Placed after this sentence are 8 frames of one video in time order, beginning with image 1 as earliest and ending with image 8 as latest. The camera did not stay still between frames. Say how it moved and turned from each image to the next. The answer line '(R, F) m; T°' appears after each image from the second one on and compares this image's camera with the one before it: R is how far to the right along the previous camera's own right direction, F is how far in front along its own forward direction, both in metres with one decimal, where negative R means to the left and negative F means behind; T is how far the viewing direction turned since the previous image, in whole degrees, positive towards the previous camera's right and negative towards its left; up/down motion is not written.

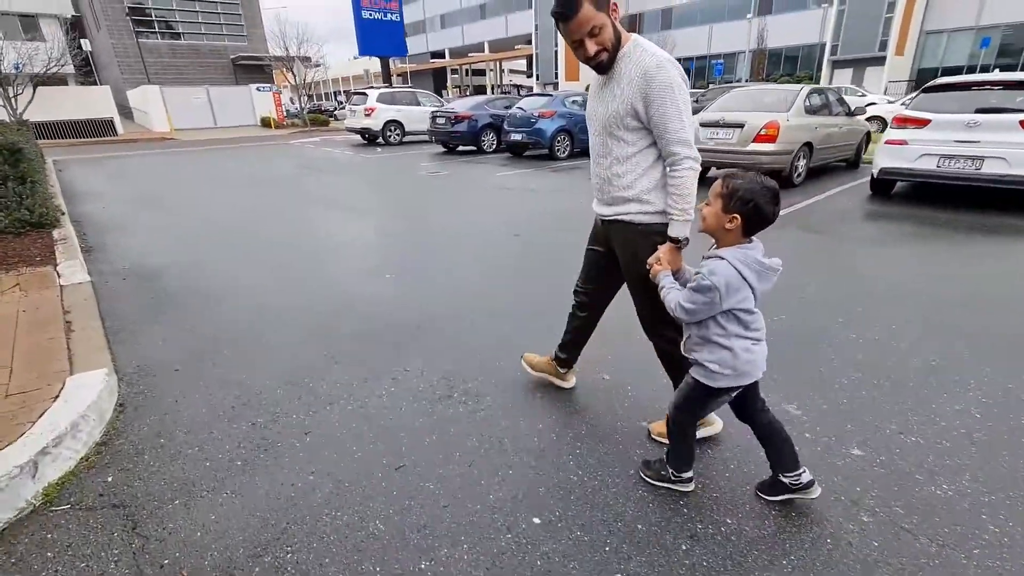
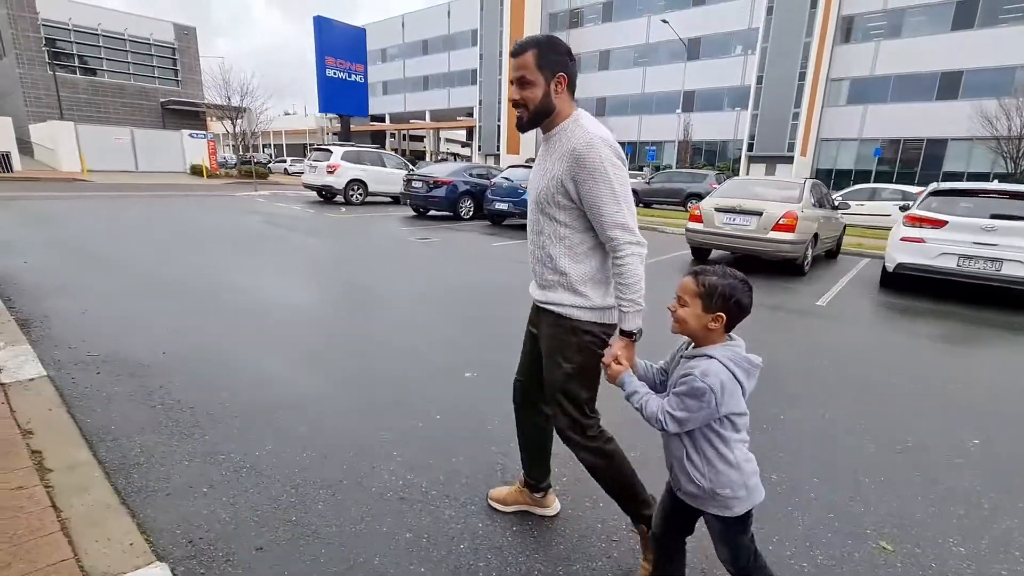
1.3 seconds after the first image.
(-1.4, +0.8) m; +9°
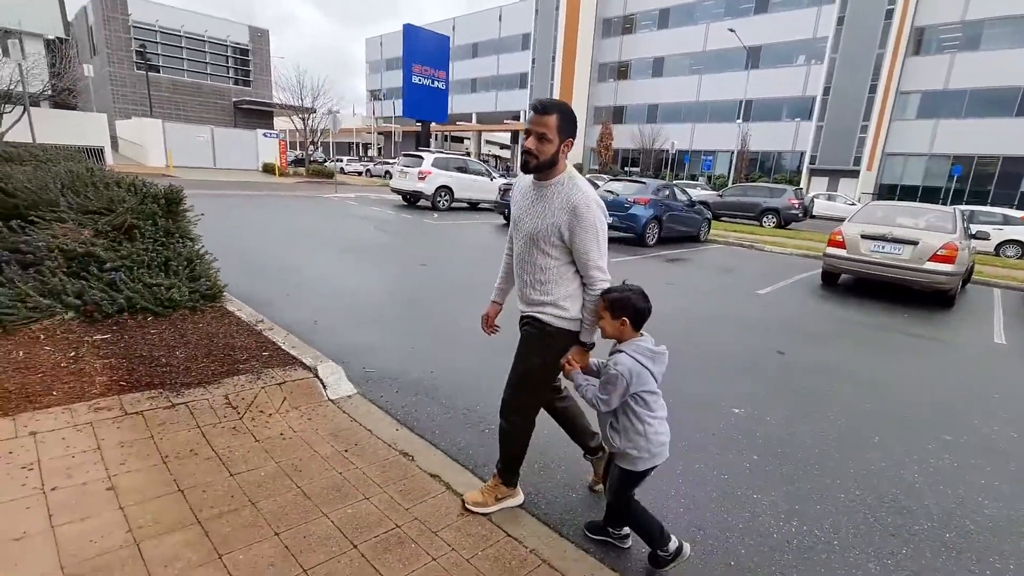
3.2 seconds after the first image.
(-1.9, -0.2) m; -3°
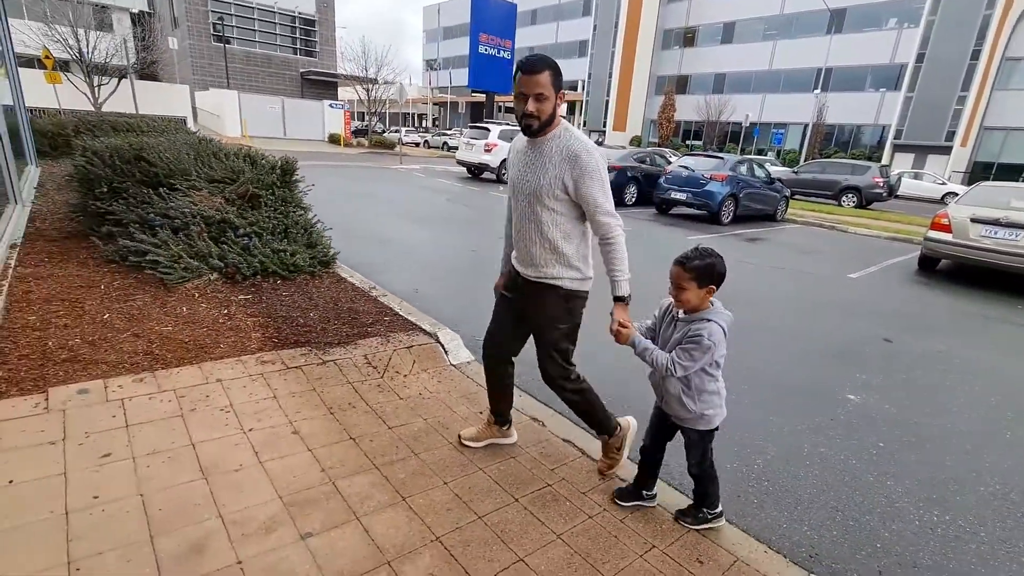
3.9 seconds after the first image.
(-0.5, -0.1) m; -5°
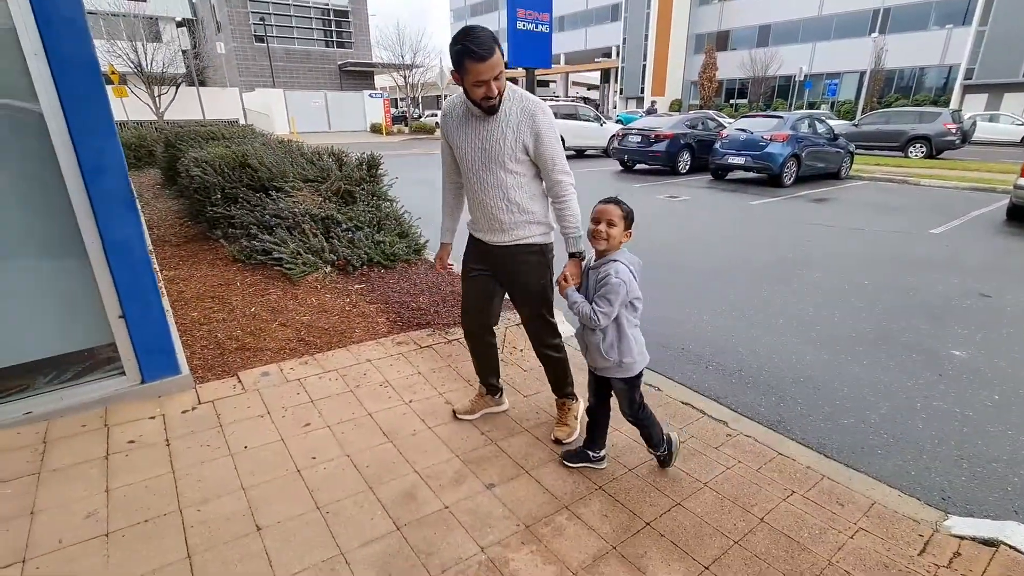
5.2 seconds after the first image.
(-0.5, -0.2) m; -5°
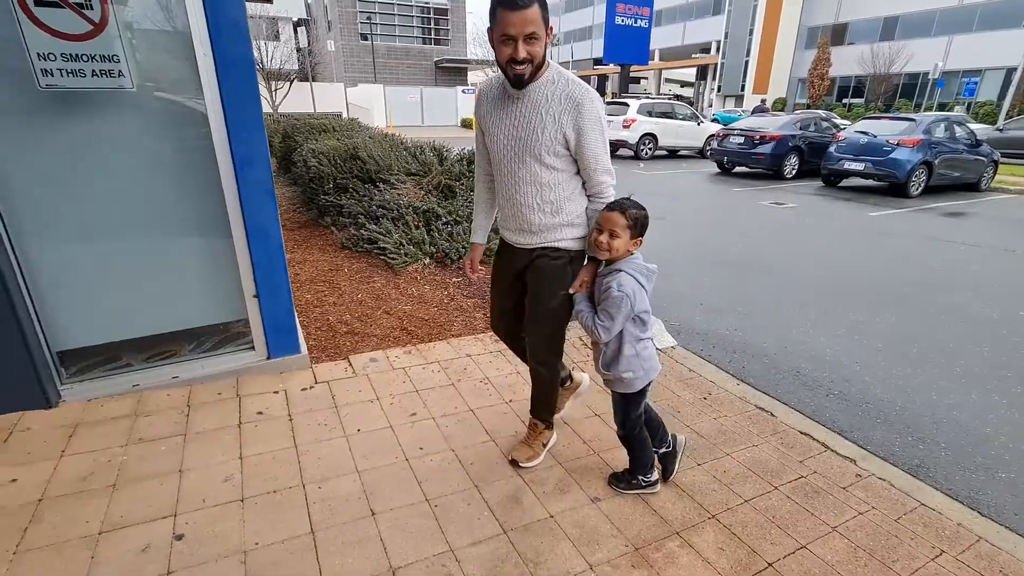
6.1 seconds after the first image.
(-0.2, 0.0) m; -9°
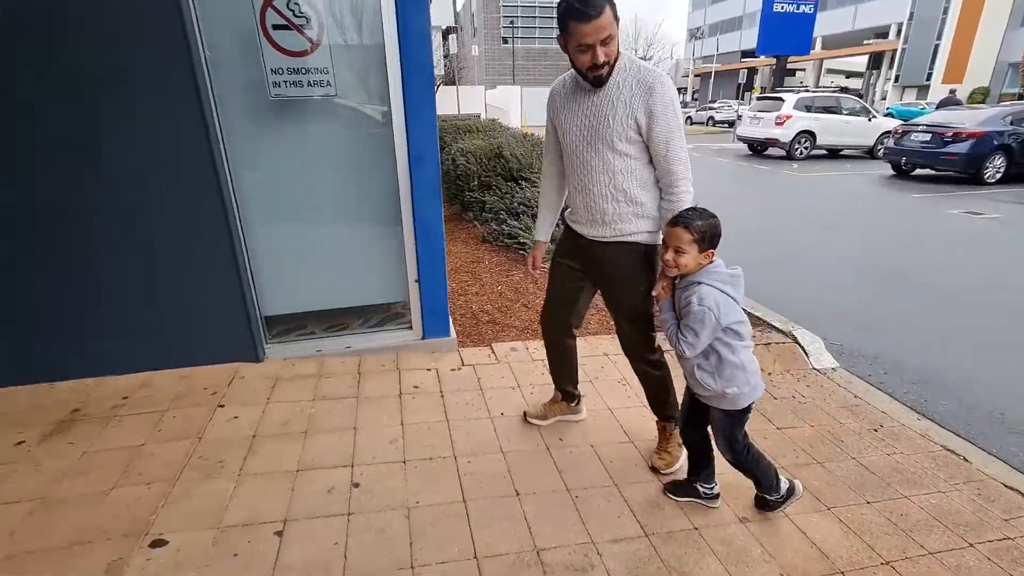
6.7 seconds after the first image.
(-0.1, -0.1) m; -14°
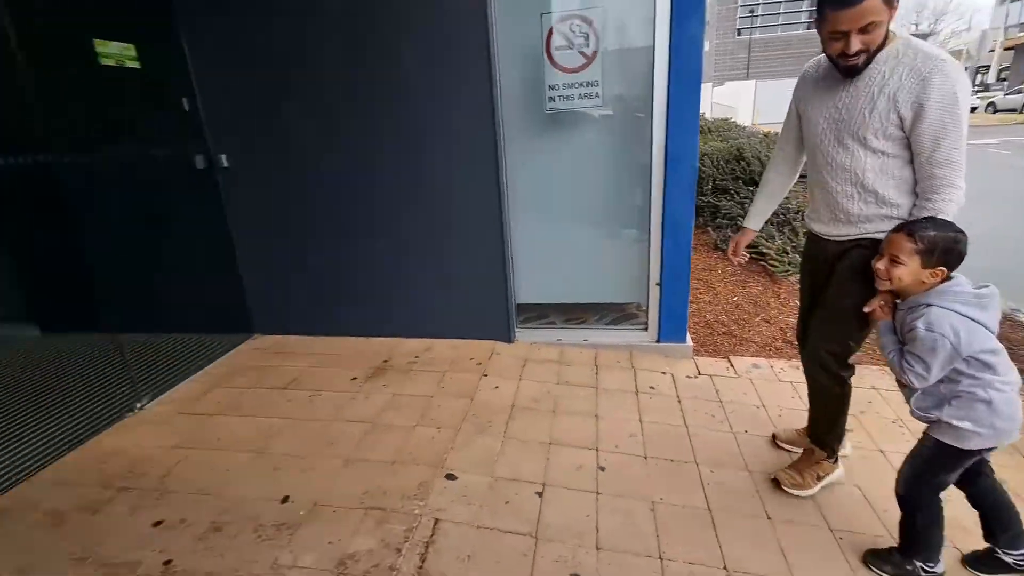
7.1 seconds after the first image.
(-0.2, -0.1) m; -23°
